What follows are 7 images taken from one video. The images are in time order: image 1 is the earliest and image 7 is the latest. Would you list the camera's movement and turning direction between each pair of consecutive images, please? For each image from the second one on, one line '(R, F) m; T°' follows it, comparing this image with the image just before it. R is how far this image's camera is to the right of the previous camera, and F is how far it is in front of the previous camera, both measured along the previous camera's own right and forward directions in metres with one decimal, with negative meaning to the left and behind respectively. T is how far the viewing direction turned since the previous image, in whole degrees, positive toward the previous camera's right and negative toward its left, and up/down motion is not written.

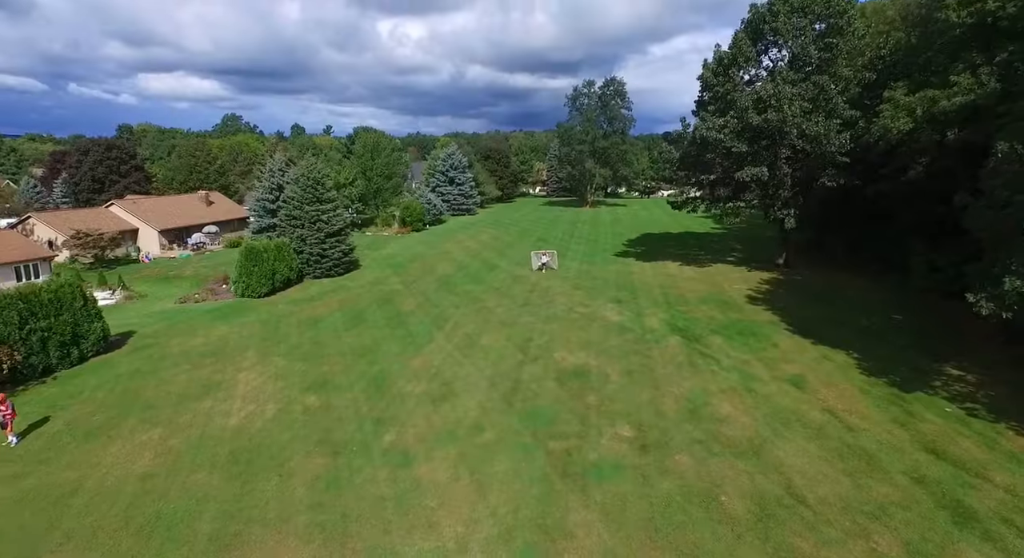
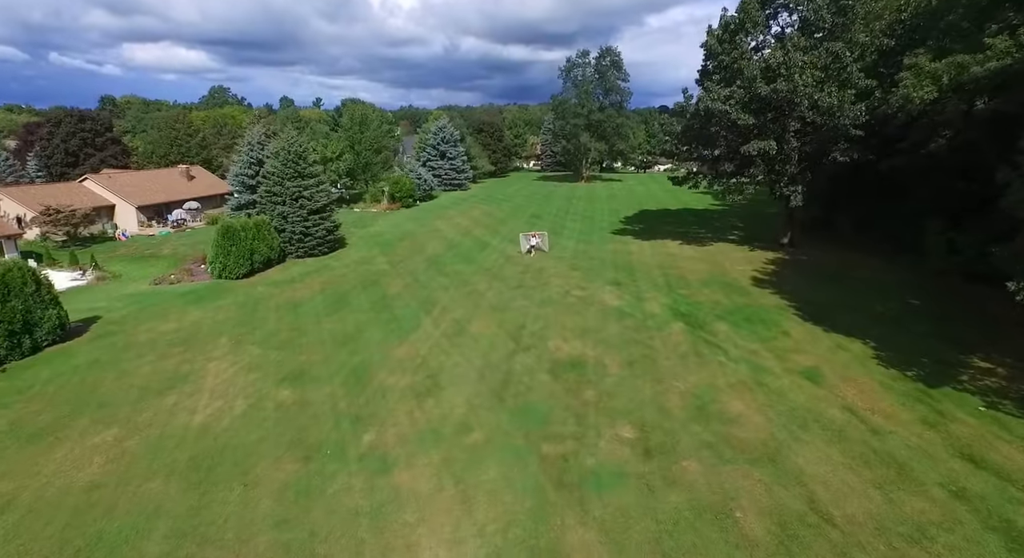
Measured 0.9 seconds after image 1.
(+0.1, +1.3) m; +1°
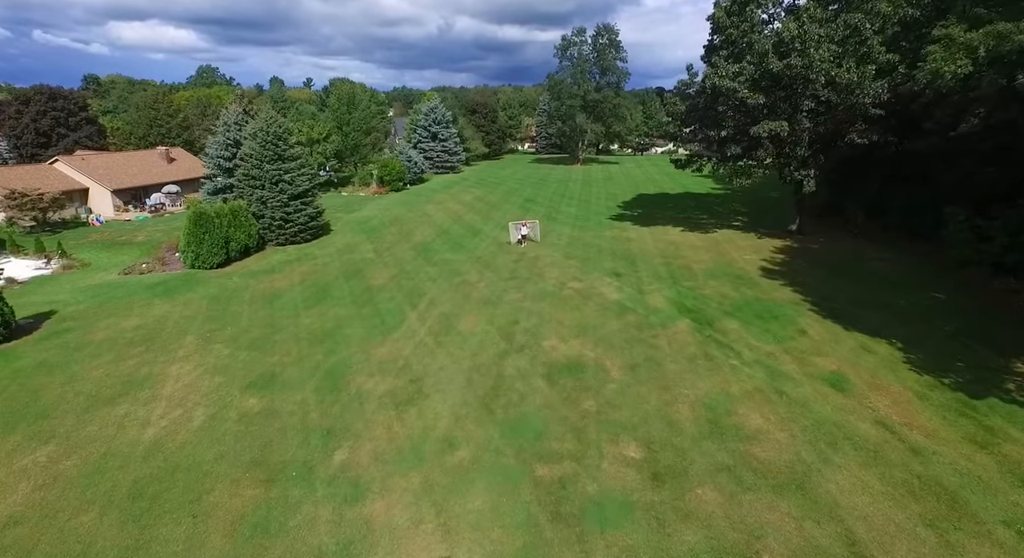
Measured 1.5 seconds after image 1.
(+0.1, +1.4) m; +1°
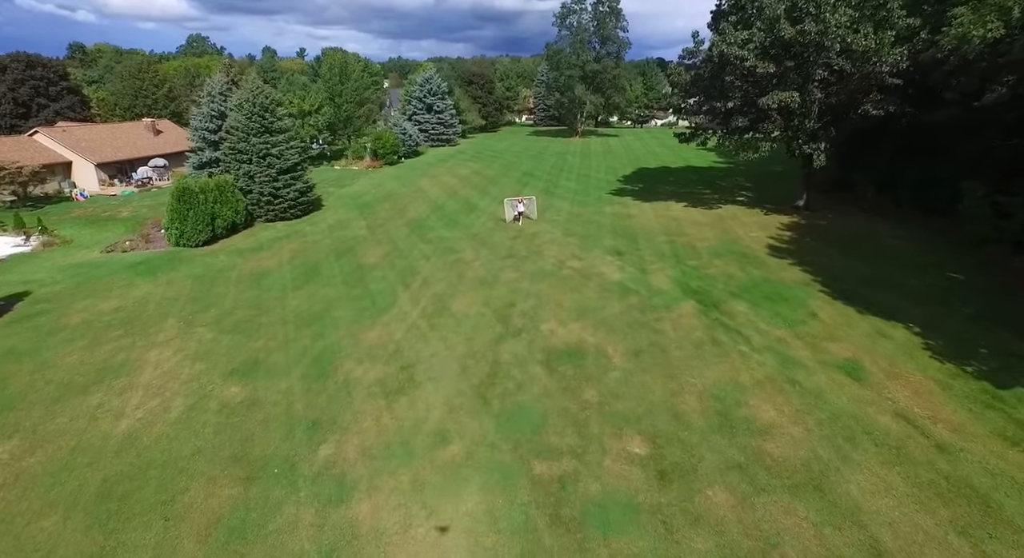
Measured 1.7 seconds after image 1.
(0.0, +0.8) m; 0°
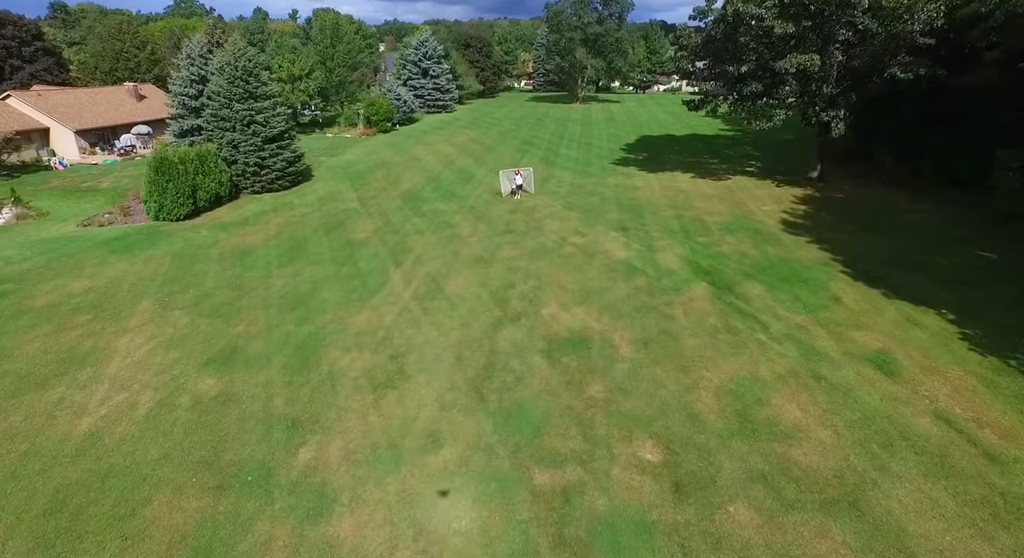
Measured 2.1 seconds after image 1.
(0.0, +1.1) m; 0°
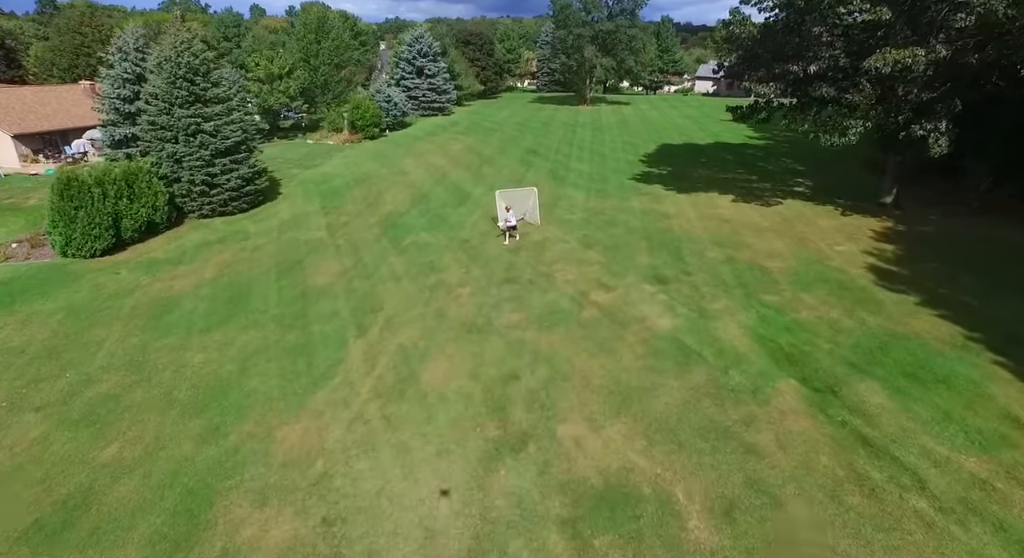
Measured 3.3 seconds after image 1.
(0.0, +4.1) m; 0°
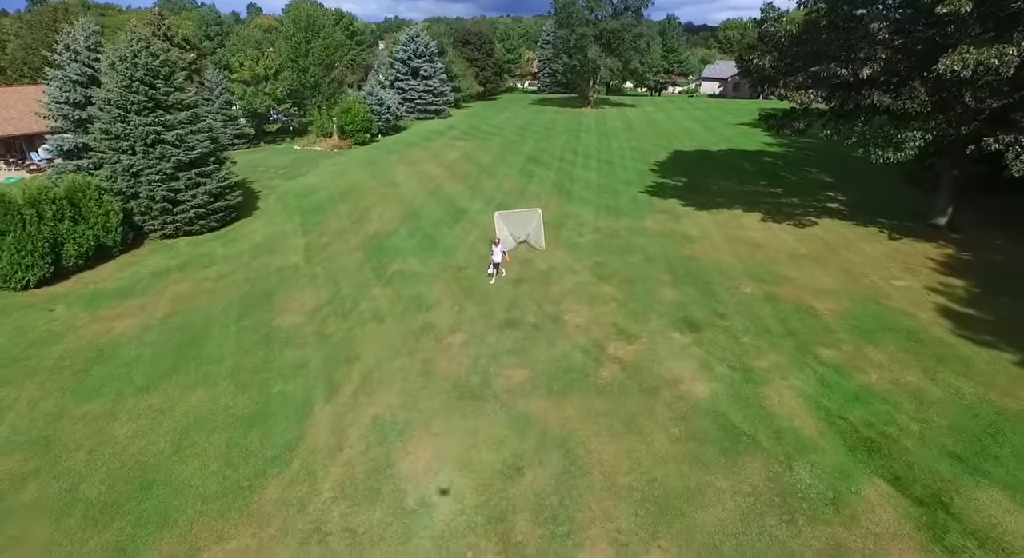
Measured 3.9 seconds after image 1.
(0.0, +2.2) m; 0°
